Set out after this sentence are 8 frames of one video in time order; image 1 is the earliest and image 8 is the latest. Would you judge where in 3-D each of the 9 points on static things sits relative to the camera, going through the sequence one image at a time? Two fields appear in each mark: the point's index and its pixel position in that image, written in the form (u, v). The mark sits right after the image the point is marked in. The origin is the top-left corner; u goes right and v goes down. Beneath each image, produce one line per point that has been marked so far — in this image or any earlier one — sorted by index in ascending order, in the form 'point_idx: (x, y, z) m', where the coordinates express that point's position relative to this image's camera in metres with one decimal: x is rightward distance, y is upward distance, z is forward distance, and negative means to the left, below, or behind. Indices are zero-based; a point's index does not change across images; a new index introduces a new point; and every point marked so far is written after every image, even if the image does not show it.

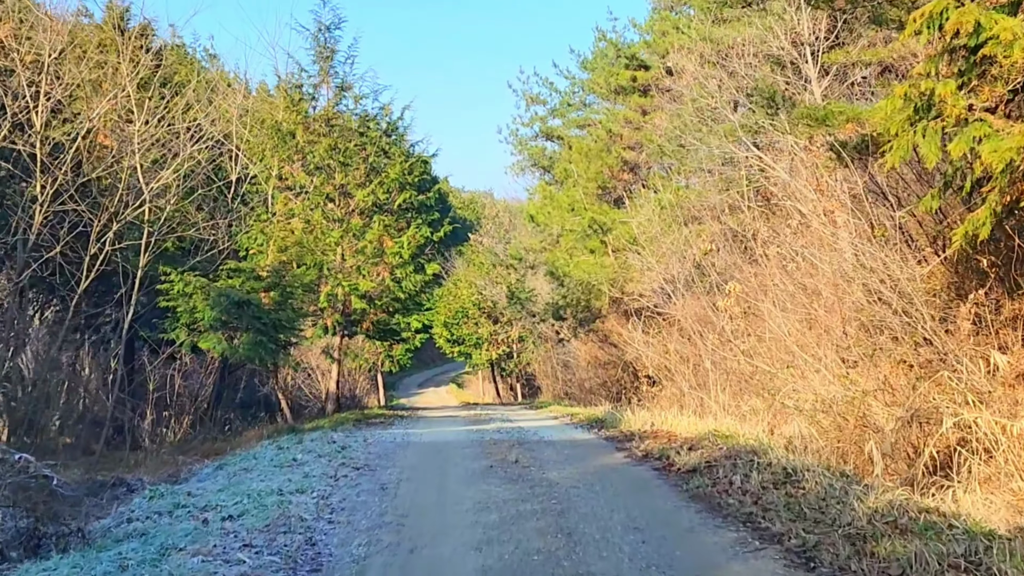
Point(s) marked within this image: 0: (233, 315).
0: (-3.1, -0.3, +15.8) m
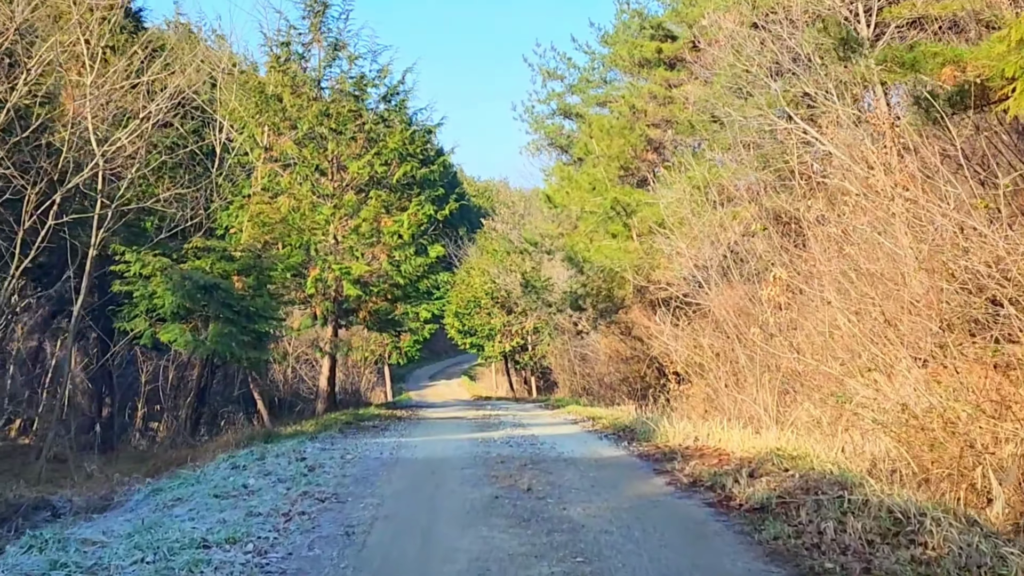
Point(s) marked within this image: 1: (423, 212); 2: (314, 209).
0: (-3.0, -0.1, +13.5) m
1: (-1.1, +0.9, +17.9) m
2: (-2.4, +1.0, +17.4) m
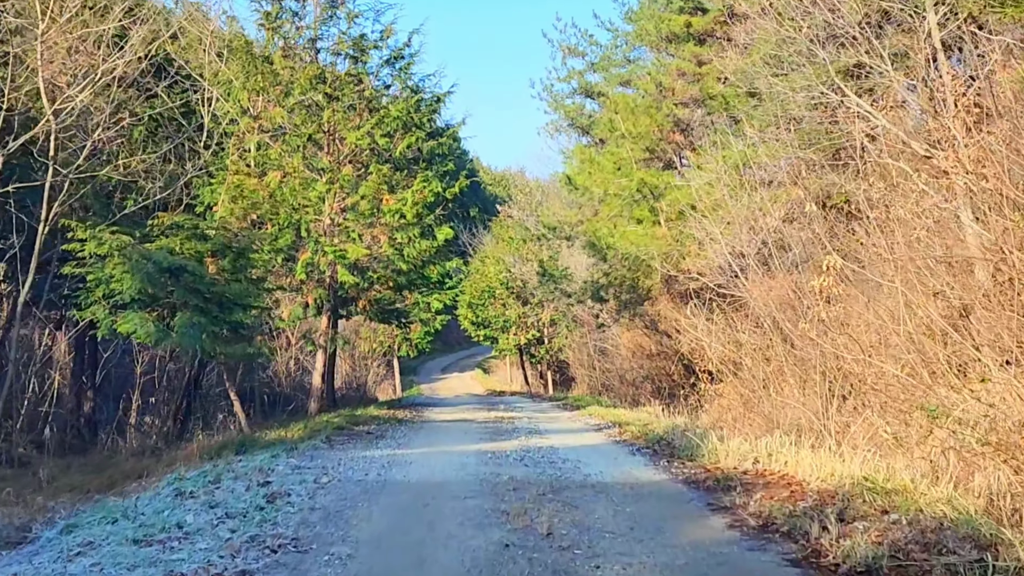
0: (-2.8, 0.0, +11.6) m
1: (-0.9, +1.1, +15.9) m
2: (-2.2, +1.1, +15.4) m
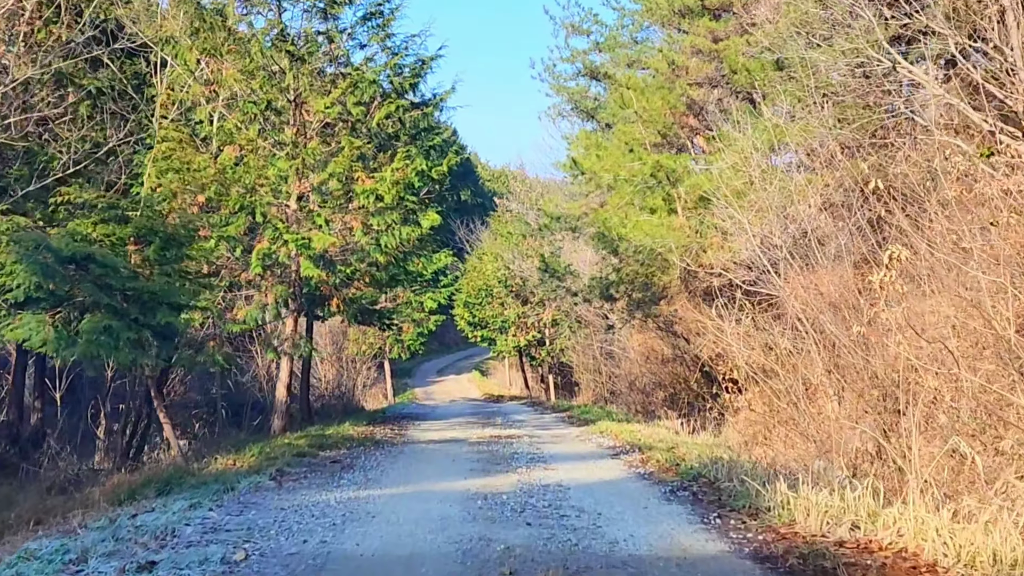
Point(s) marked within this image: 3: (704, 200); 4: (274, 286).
0: (-2.9, 0.0, +9.1) m
1: (-0.9, +1.1, +13.4) m
2: (-2.2, +1.1, +12.9) m
3: (+2.5, +1.2, +18.8) m
4: (-2.2, 0.0, +13.0) m
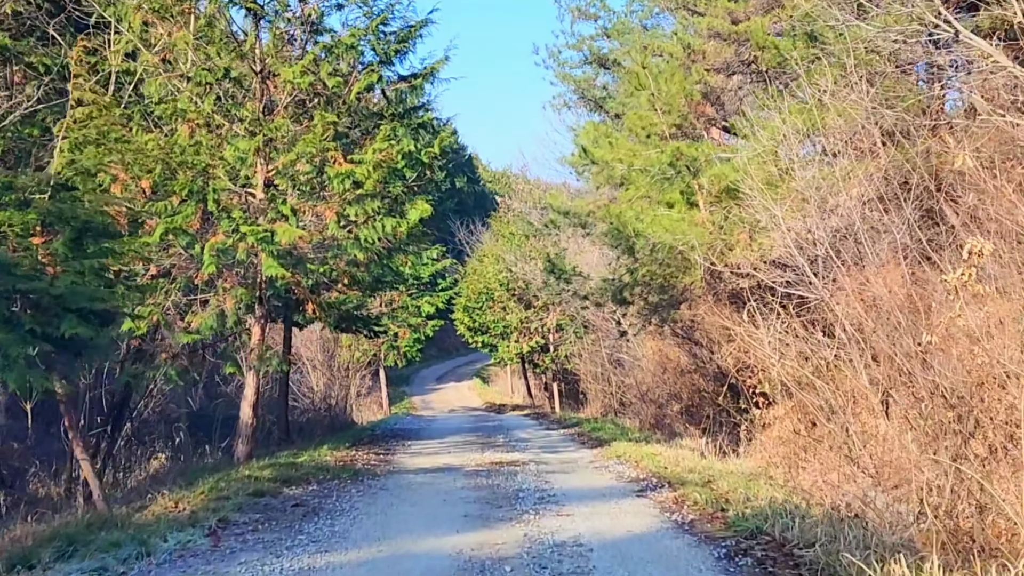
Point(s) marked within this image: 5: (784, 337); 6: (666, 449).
0: (-2.8, 0.0, +7.1) m
1: (-0.9, +1.1, +11.4) m
2: (-2.2, +1.1, +10.9) m
3: (+2.6, +1.1, +16.8) m
4: (-2.1, 0.0, +11.0) m
5: (+2.8, -0.5, +14.6) m
6: (+1.6, -1.6, +14.4) m
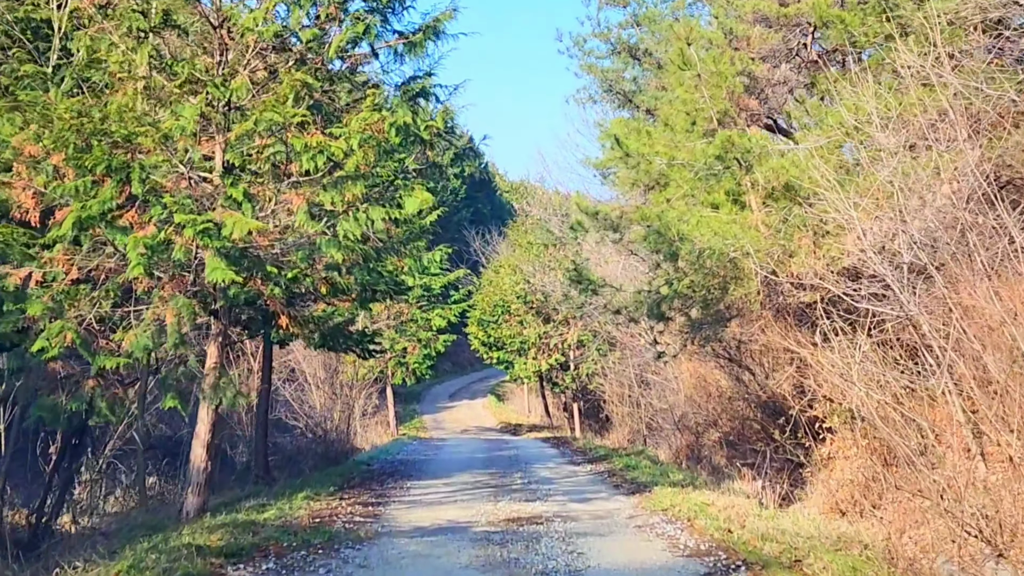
0: (-2.7, 0.0, +4.6) m
1: (-0.8, +1.0, +8.9) m
2: (-2.1, +1.1, +8.4) m
3: (+2.8, +1.0, +14.2) m
4: (-2.0, -0.1, +8.4) m
5: (+2.9, -0.6, +12.1) m
6: (+1.7, -1.7, +11.8) m
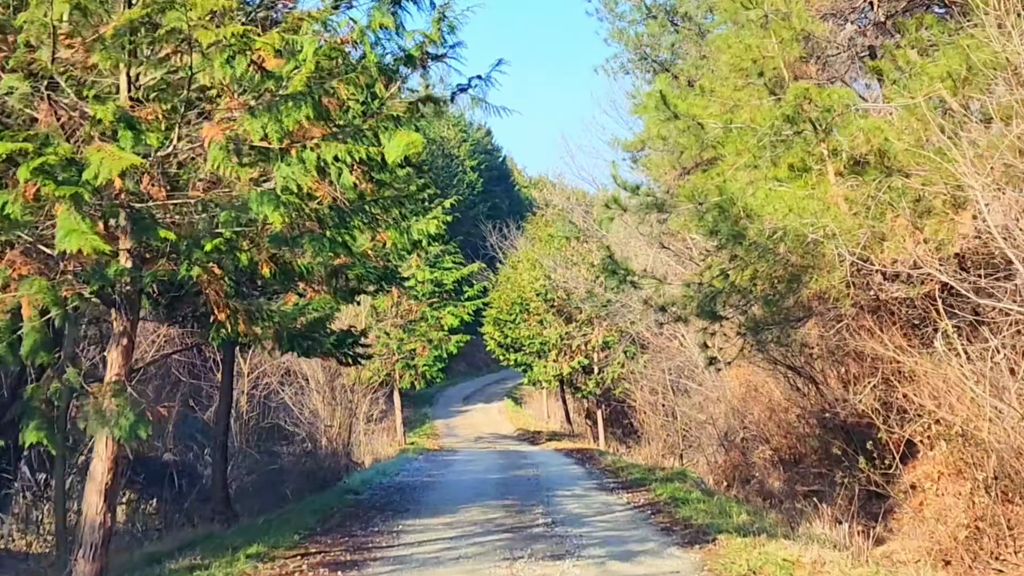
0: (-2.7, +0.1, +1.8) m
1: (-0.7, +1.1, +6.0) m
2: (-2.0, +1.2, +5.6) m
3: (+3.0, +1.1, +11.4) m
4: (-1.9, 0.0, +5.6) m
5: (+3.1, -0.6, +9.2) m
6: (+1.9, -1.7, +9.0) m
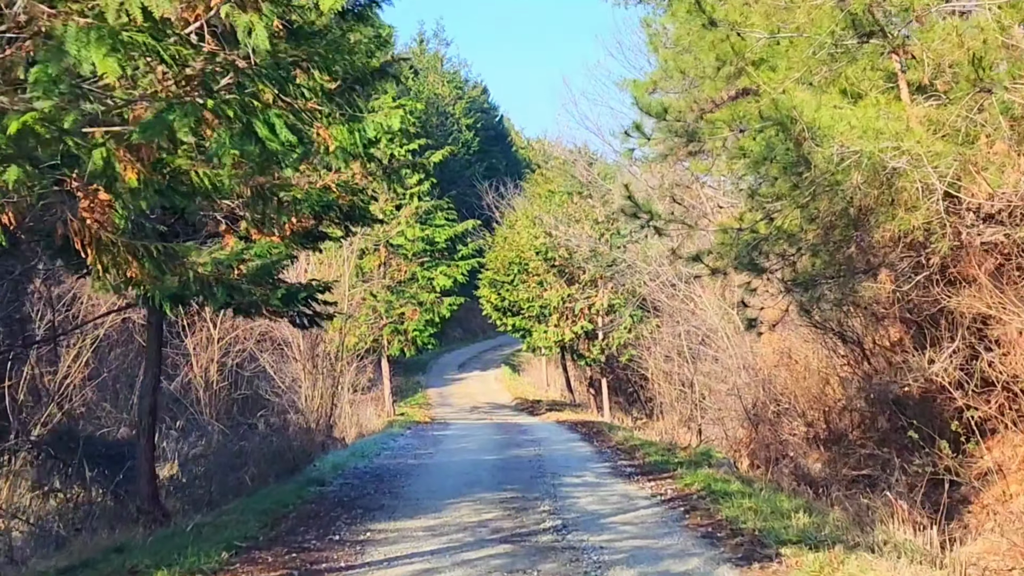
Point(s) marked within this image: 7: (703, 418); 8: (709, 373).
0: (-2.7, +0.2, -0.6) m
1: (-0.7, +1.4, +3.7) m
2: (-2.0, +1.4, +3.2) m
3: (+2.9, +1.4, +9.0) m
4: (-1.9, +0.3, +3.3) m
5: (+3.1, -0.2, +6.9) m
6: (+1.9, -1.4, +6.7) m
7: (+2.6, -1.8, +19.7) m
8: (+2.6, -1.1, +18.7) m
